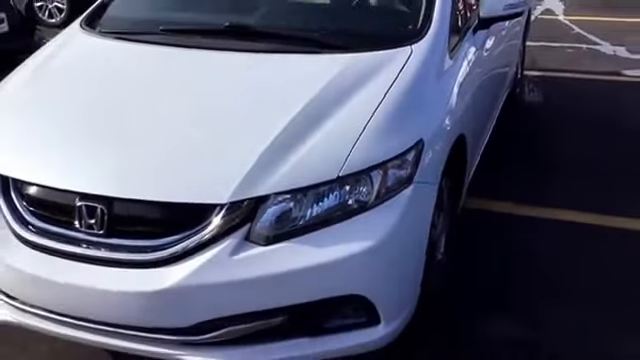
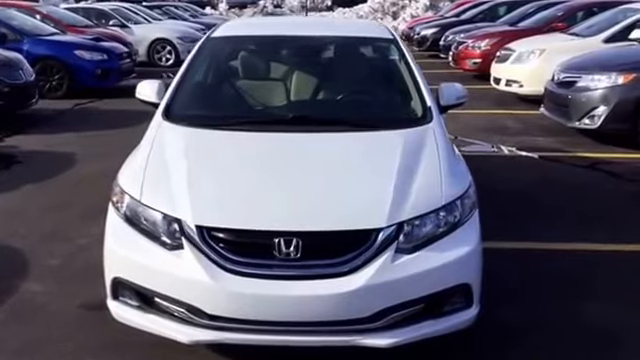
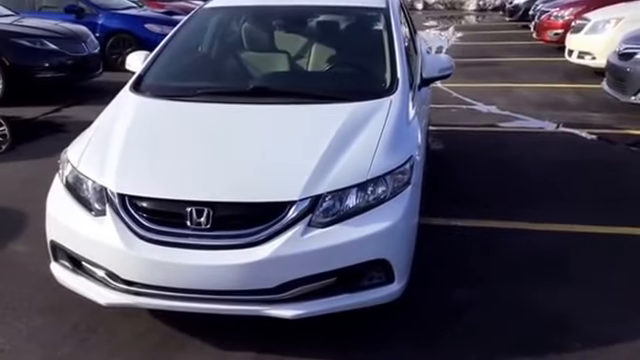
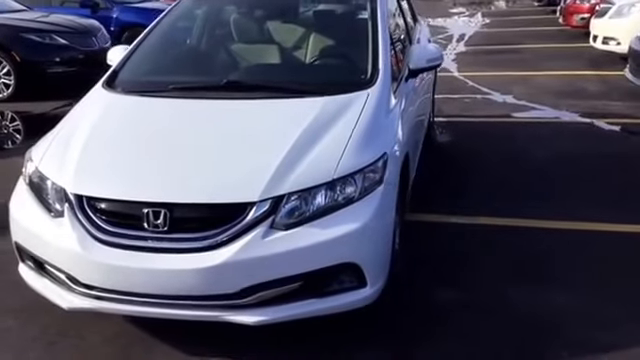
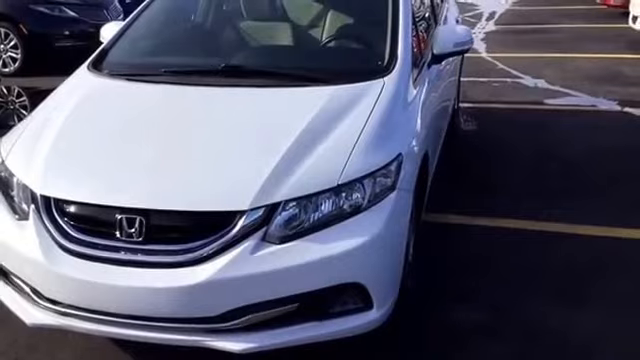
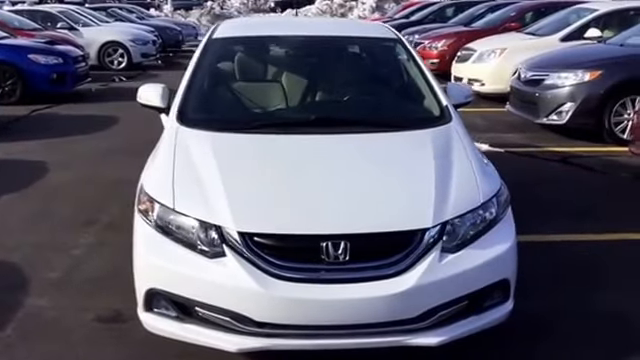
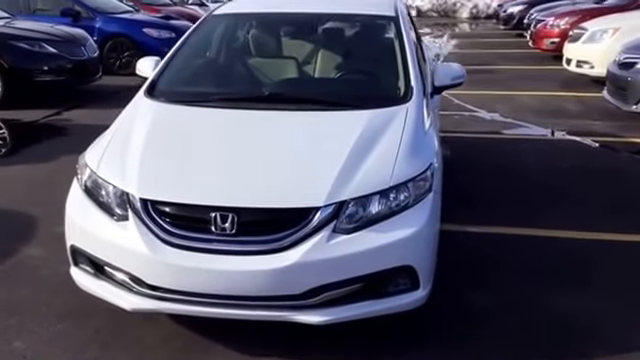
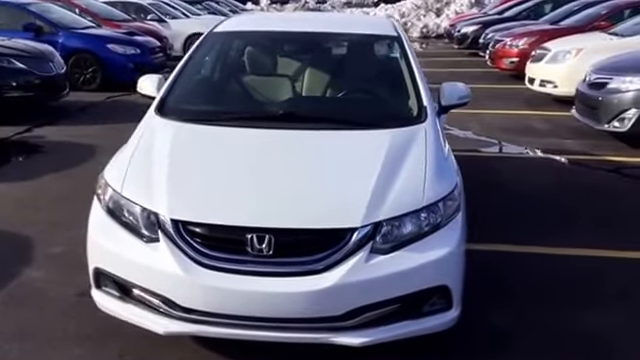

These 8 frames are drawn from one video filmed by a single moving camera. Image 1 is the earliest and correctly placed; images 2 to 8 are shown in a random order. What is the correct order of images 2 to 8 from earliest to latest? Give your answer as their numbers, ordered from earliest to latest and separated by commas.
5, 4, 3, 7, 8, 2, 6
